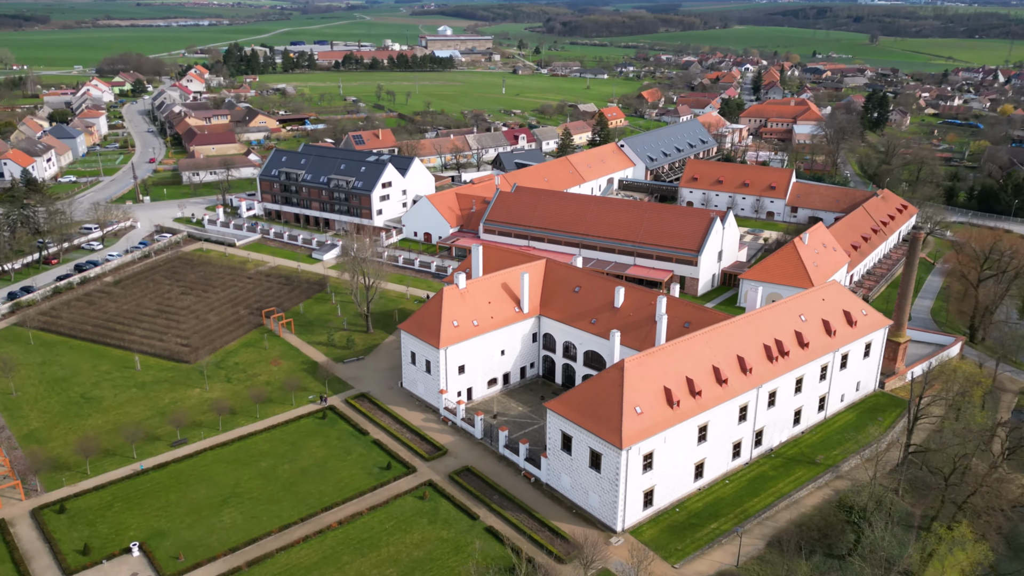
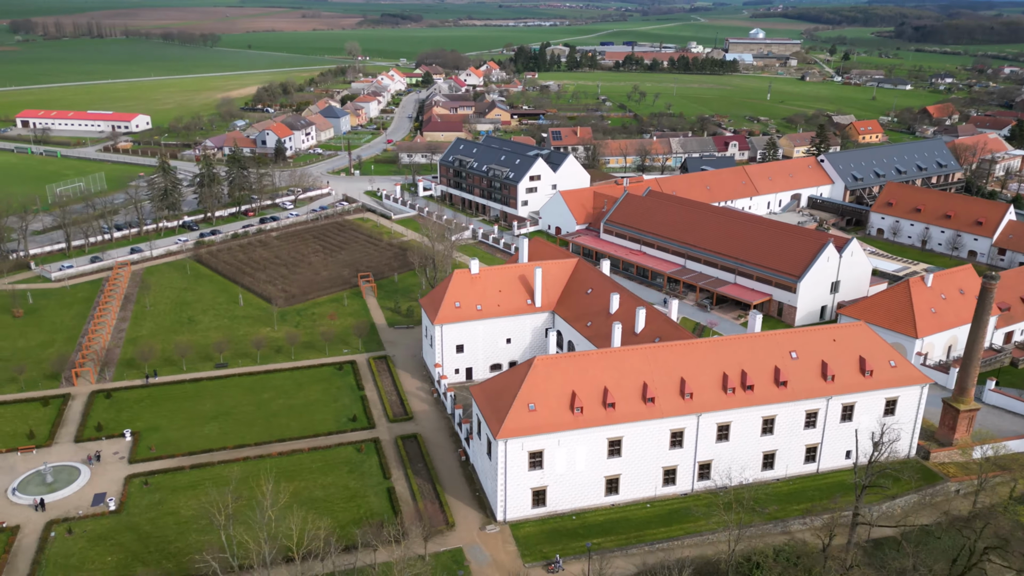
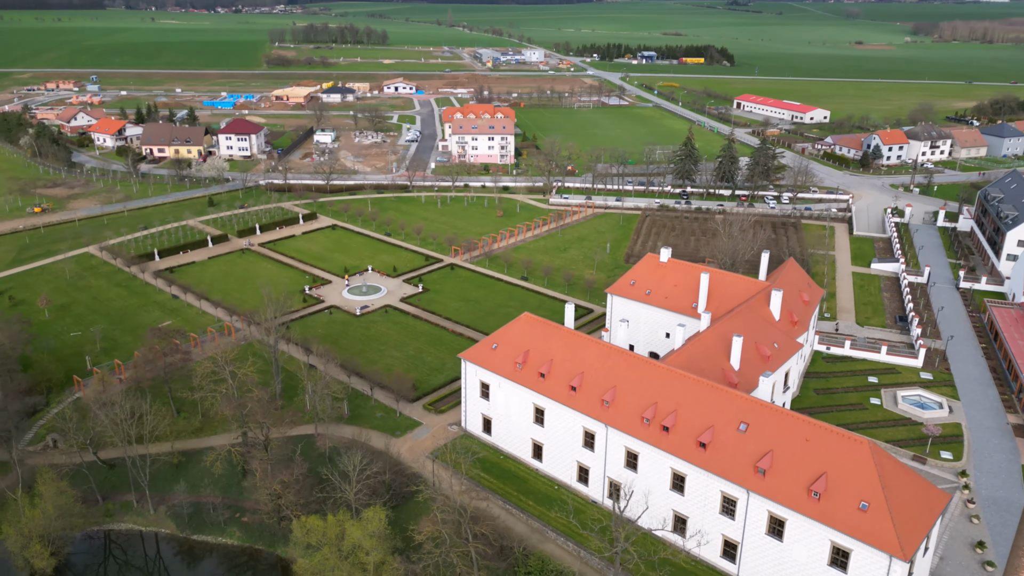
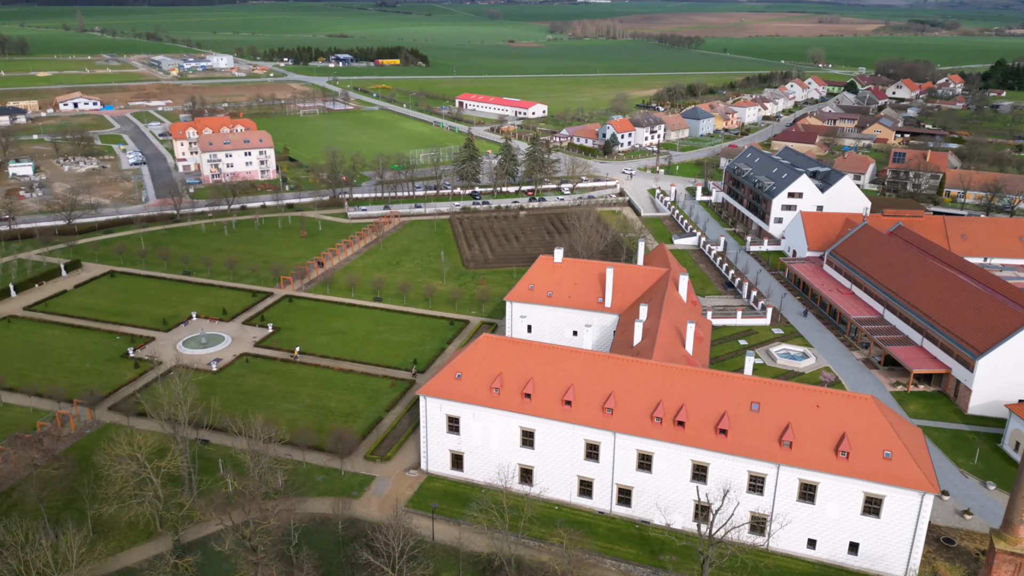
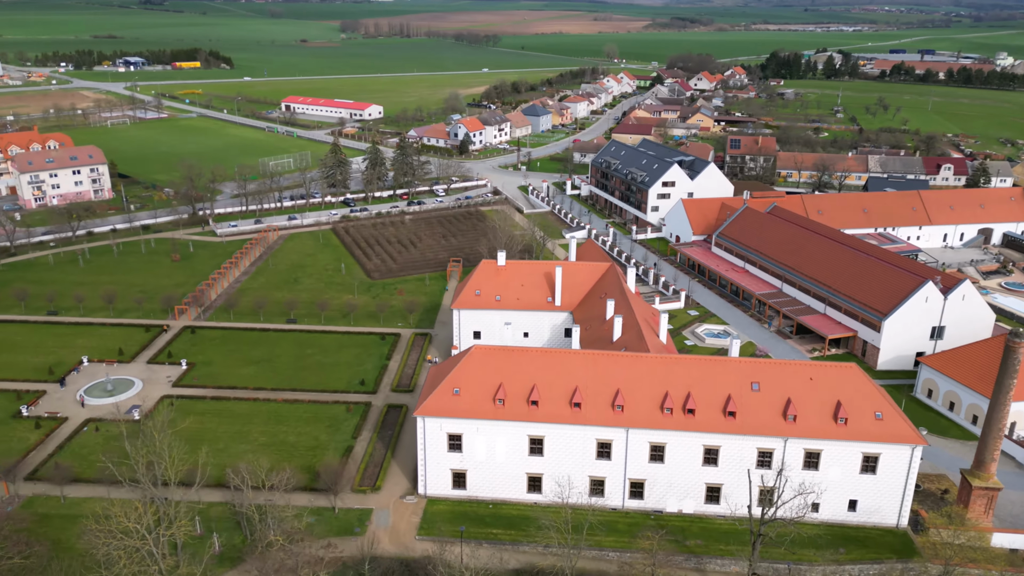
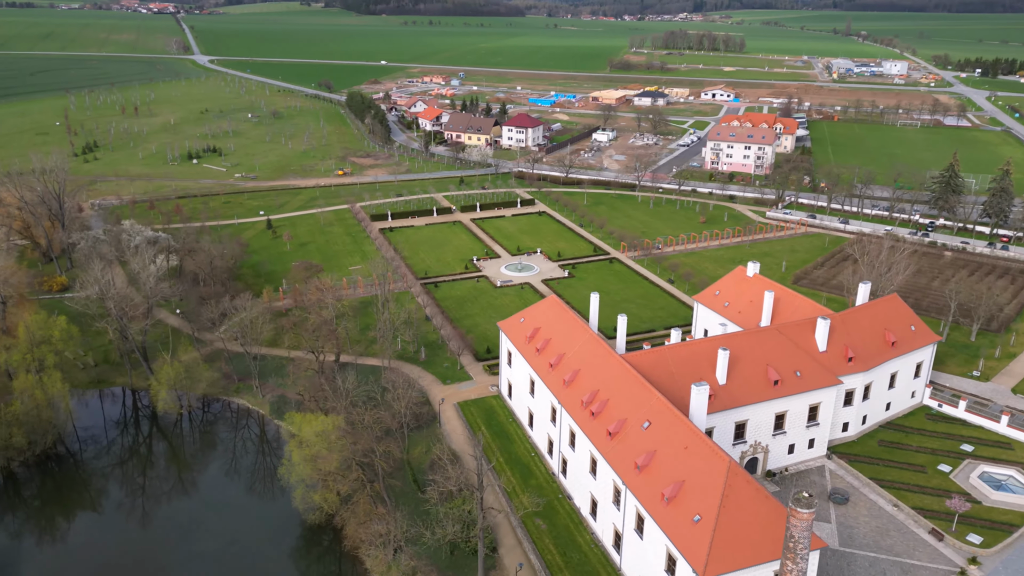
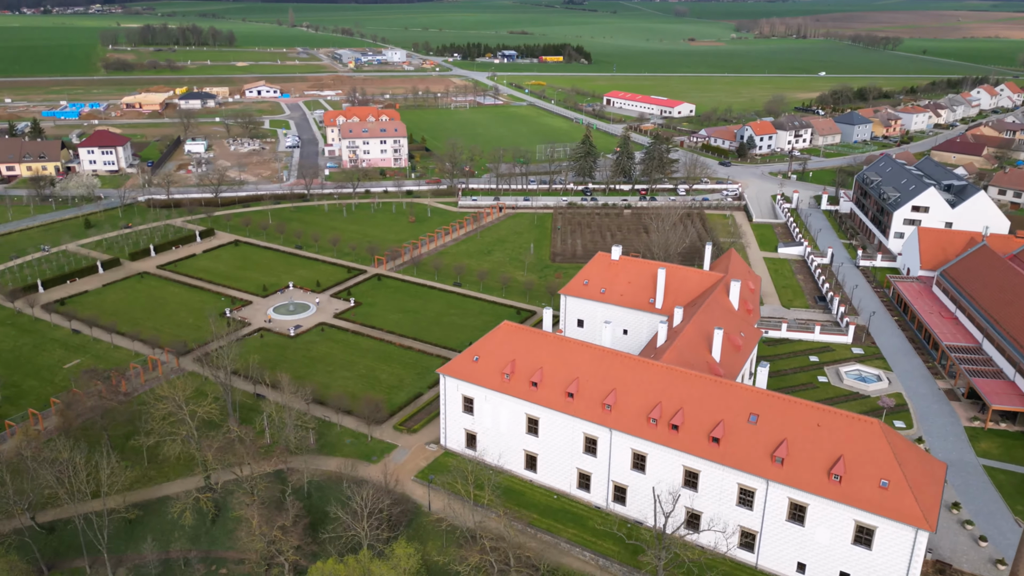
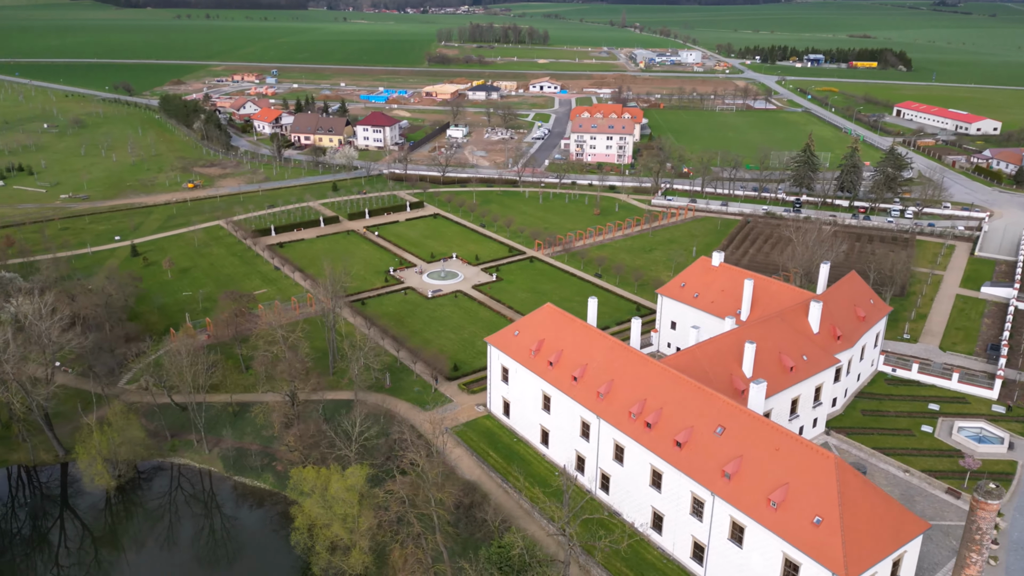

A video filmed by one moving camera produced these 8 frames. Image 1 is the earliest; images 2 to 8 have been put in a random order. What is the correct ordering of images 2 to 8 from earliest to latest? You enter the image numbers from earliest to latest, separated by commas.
2, 5, 4, 7, 3, 8, 6
